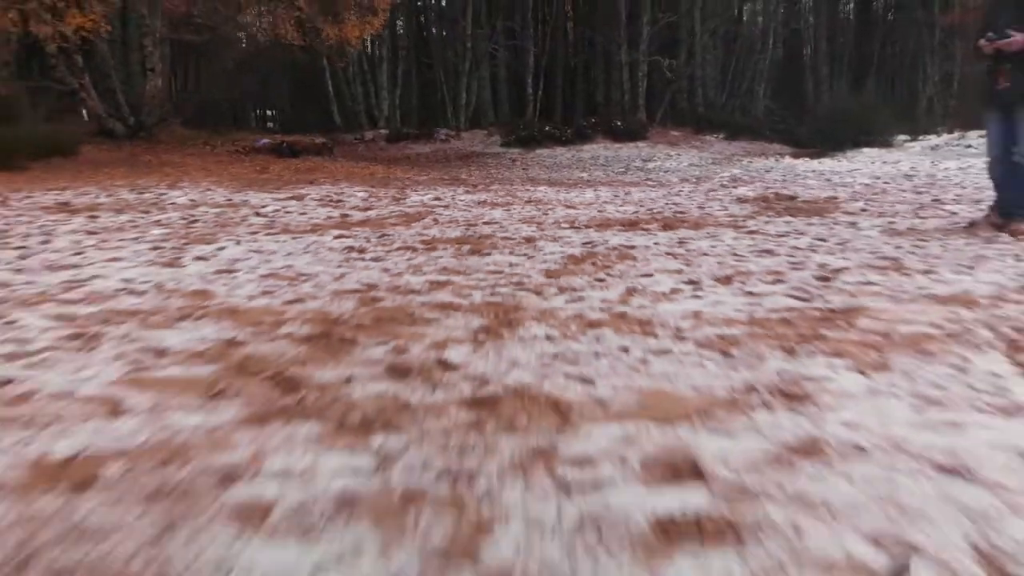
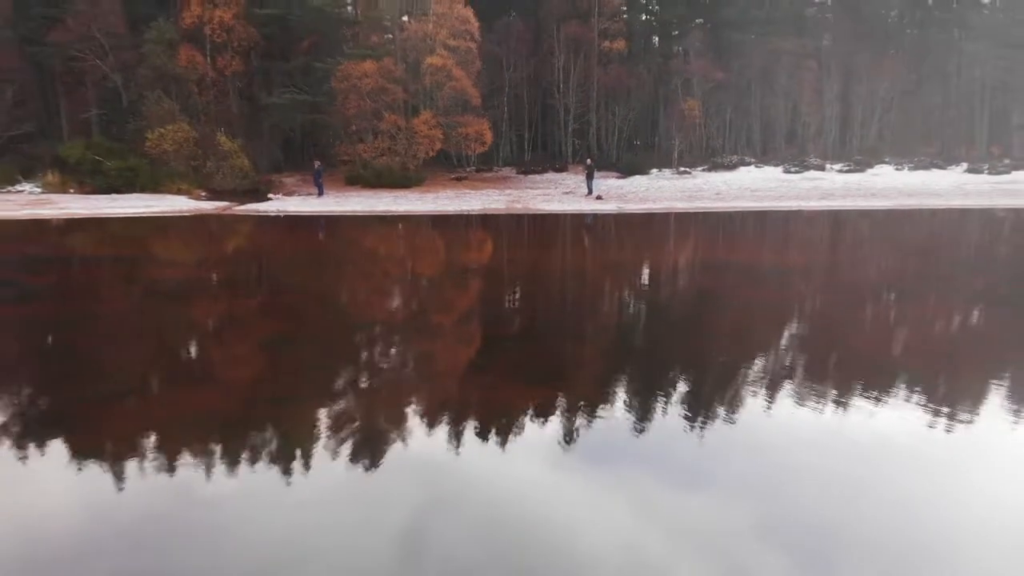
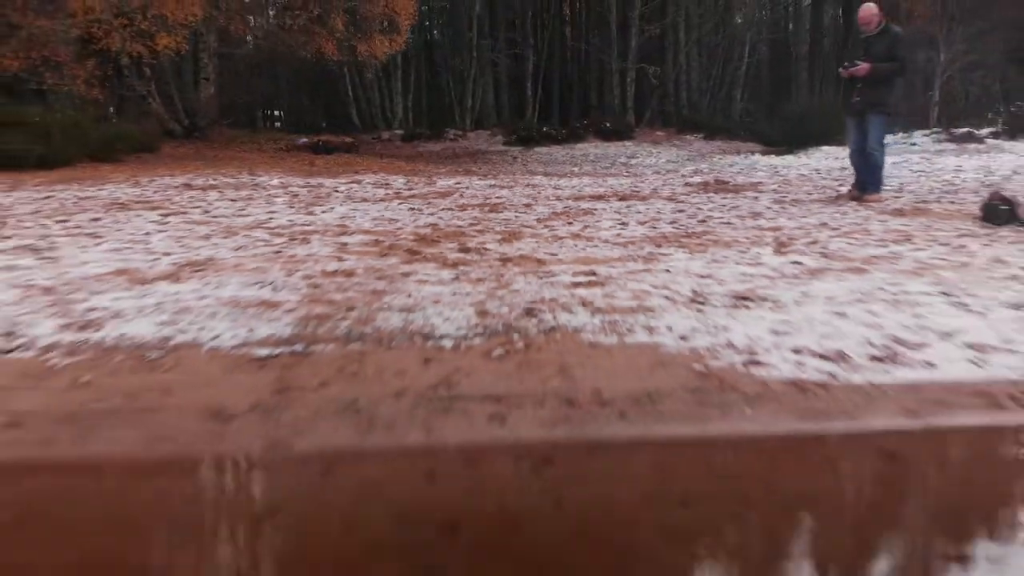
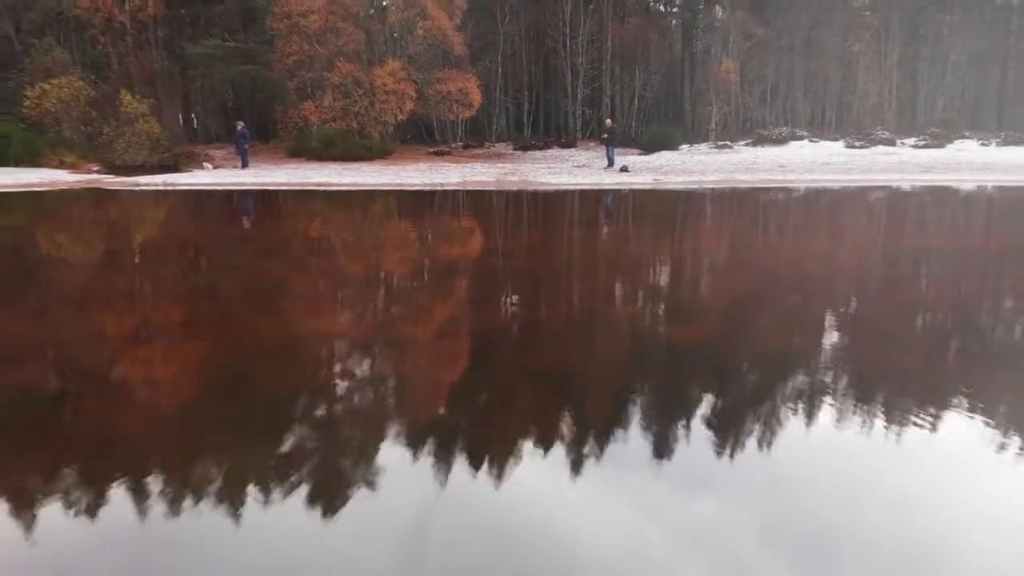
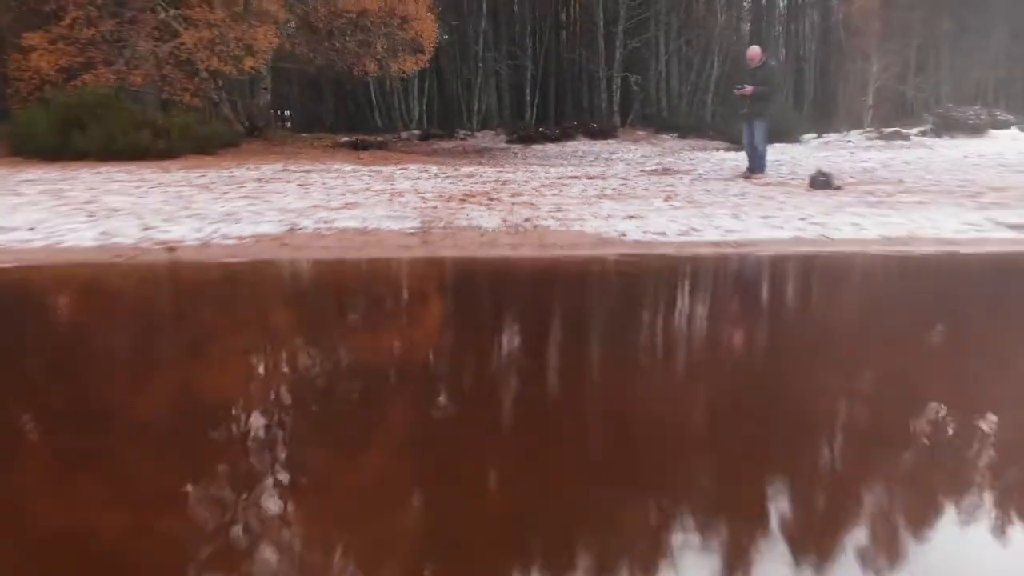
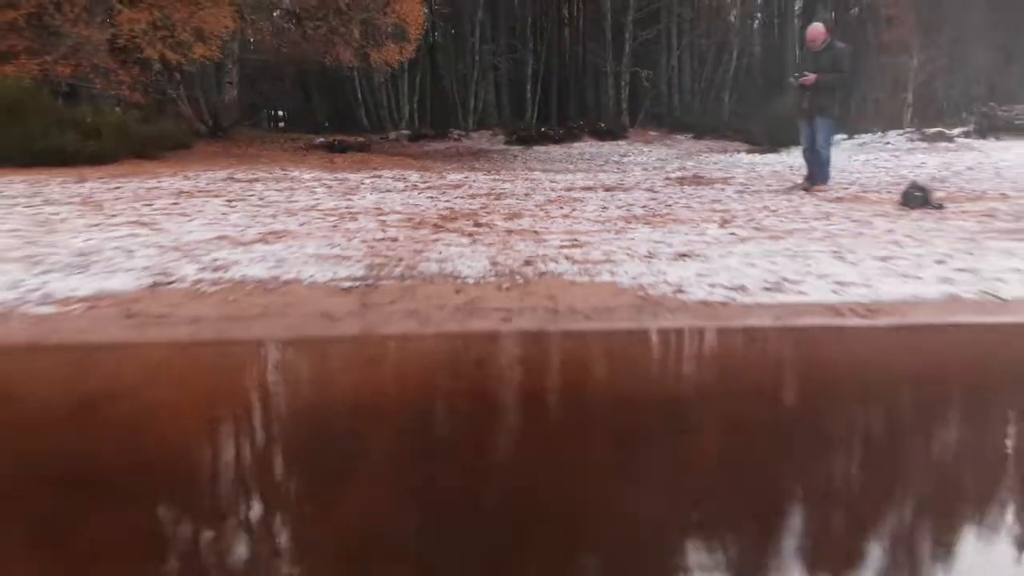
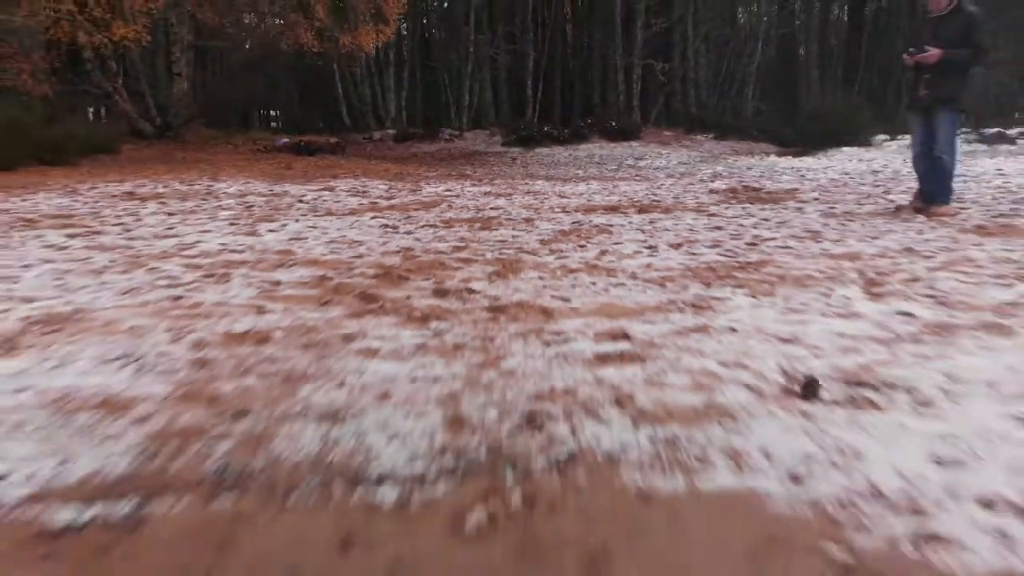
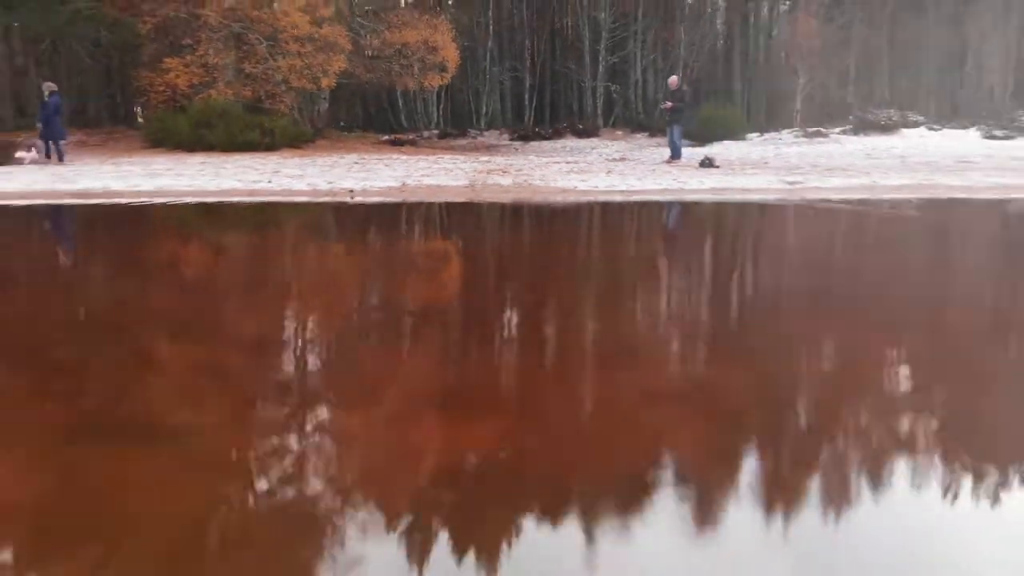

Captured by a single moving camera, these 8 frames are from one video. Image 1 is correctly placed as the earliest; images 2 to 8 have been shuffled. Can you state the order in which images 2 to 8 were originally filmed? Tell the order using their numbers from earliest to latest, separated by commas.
7, 3, 6, 5, 8, 4, 2
